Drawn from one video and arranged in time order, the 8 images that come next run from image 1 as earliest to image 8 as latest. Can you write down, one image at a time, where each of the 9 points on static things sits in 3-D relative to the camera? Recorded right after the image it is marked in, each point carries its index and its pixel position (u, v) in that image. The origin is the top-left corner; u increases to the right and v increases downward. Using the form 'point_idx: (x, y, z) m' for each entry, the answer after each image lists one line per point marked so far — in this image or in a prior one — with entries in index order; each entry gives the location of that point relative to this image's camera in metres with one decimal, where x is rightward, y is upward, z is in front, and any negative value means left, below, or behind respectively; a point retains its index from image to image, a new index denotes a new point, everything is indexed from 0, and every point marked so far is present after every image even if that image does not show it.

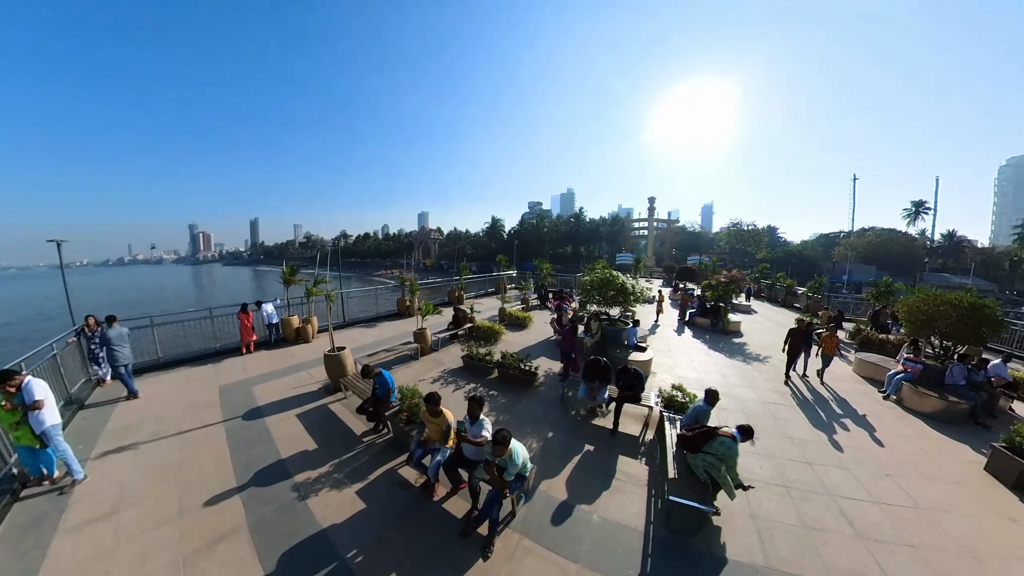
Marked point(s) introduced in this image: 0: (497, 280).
0: (-1.0, +0.3, +18.4) m
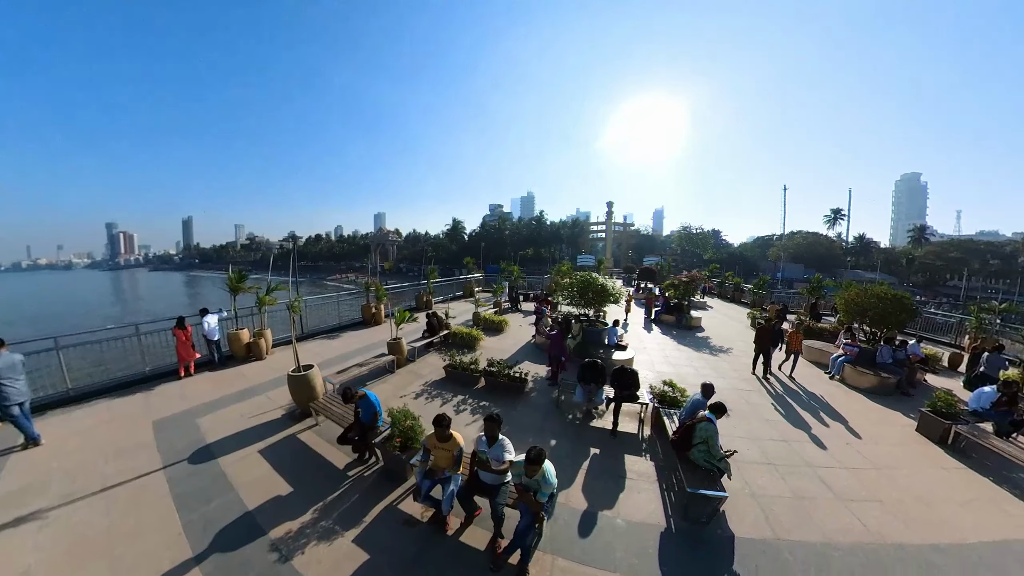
0: (-2.6, +0.2, +18.1) m
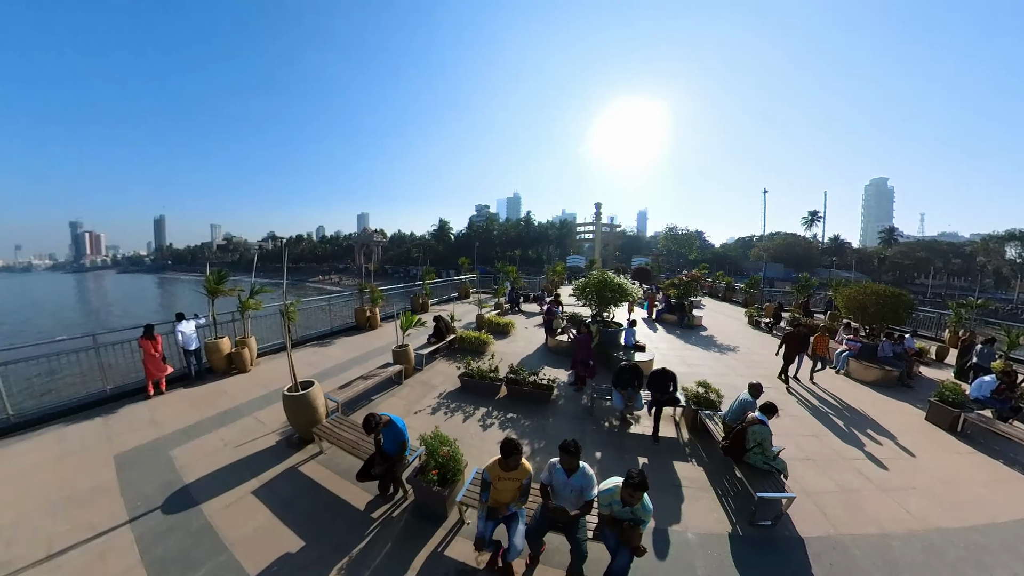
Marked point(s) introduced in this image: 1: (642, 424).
0: (-2.7, +0.2, +17.7) m
1: (+2.0, -2.0, +4.9) m
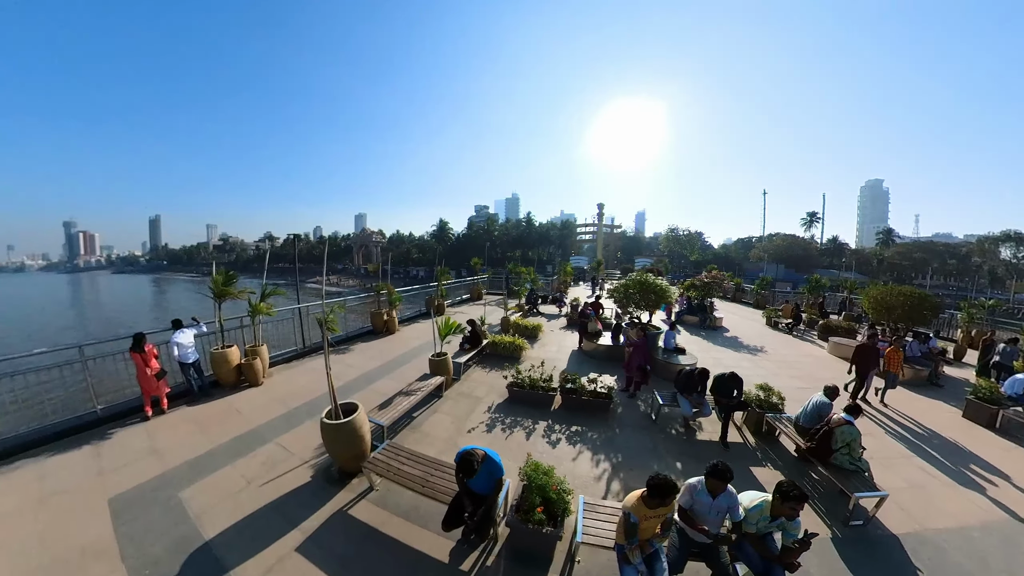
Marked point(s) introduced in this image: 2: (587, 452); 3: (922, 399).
0: (-2.0, +0.1, +17.6) m
1: (+2.8, -2.0, +4.8) m
2: (+1.0, -2.0, +4.1) m
3: (+9.5, -2.6, +8.1) m
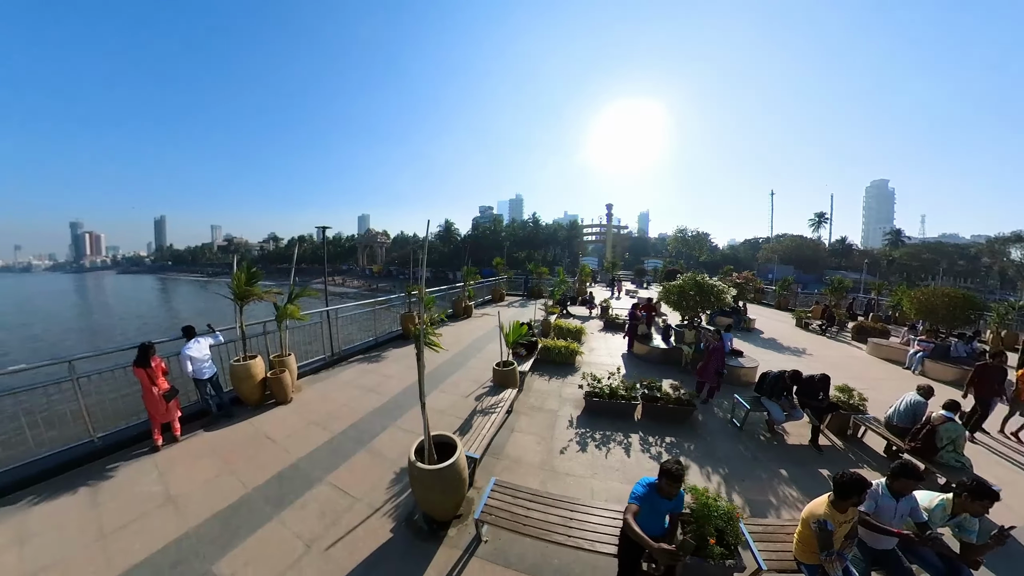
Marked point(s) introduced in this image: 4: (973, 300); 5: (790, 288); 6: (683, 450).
0: (-0.8, +0.1, +17.6) m
1: (+3.9, -2.1, +4.8) m
2: (+2.1, -2.0, +4.0) m
3: (+10.6, -2.6, +7.9) m
4: (+13.7, -0.5, +10.1) m
5: (+16.3, -0.1, +19.8) m
6: (+2.1, -2.0, +4.2) m
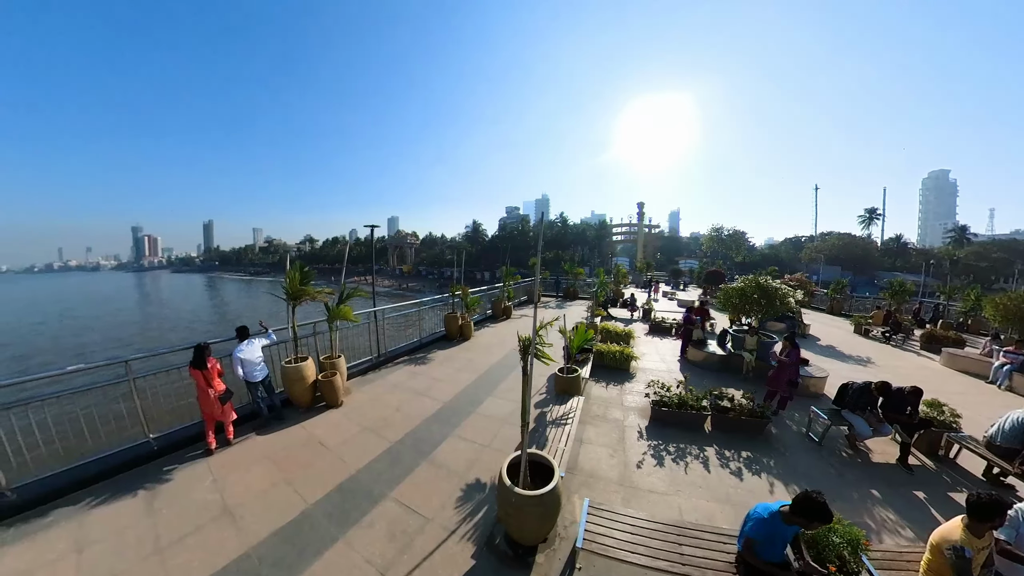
0: (+1.1, 0.0, +17.7) m
1: (+4.8, -2.2, +4.5) m
2: (+2.9, -2.1, +3.9) m
3: (+11.7, -2.8, +7.2) m
4: (+14.9, -0.7, +9.1) m
5: (+18.2, -0.2, +18.5) m
6: (+2.9, -2.1, +4.1) m
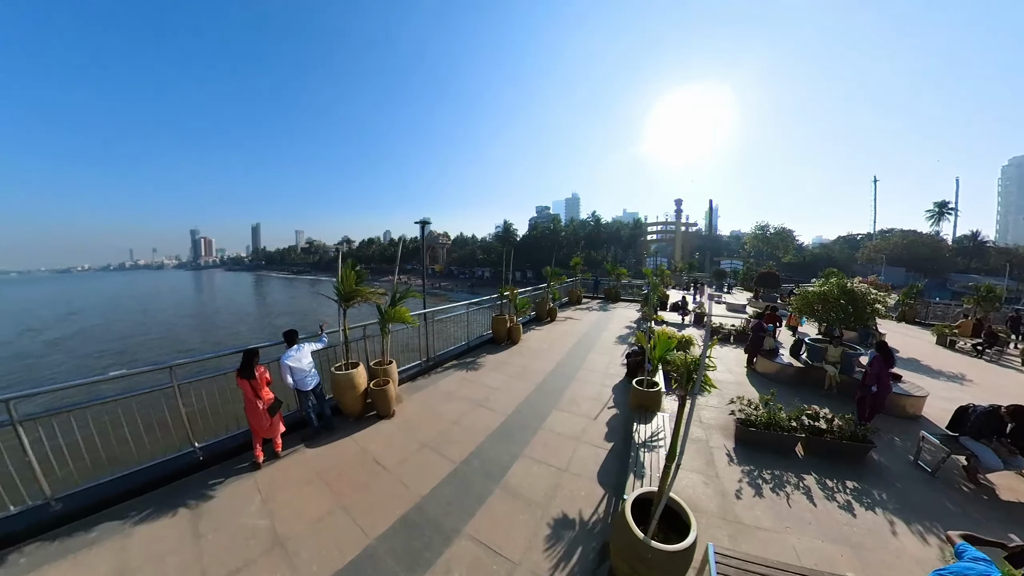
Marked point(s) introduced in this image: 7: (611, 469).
0: (+3.2, -0.1, +17.4) m
1: (+5.8, -2.3, +4.0) m
2: (+3.8, -2.3, +3.5) m
3: (+12.9, -3.0, +6.1) m
4: (+16.3, -0.9, +7.7) m
5: (+20.3, -0.5, +16.8) m
6: (+3.9, -2.2, +3.7) m
7: (+1.0, -1.9, +3.5) m
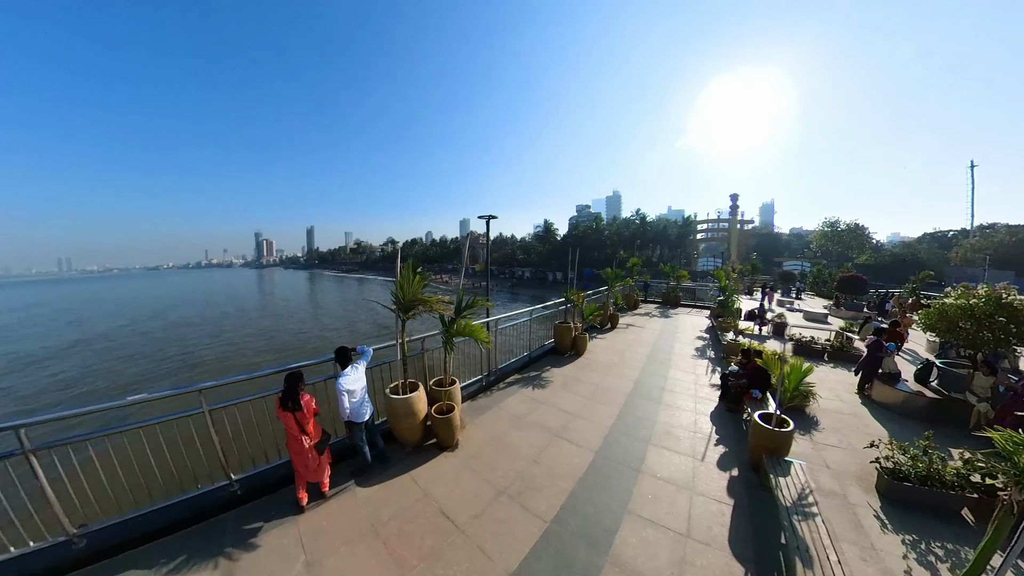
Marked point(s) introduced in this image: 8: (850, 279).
0: (+5.7, -0.4, +16.6) m
1: (+6.8, -2.7, +2.9) m
2: (+4.8, -2.6, +2.7) m
3: (+14.1, -3.4, +4.2) m
4: (+17.6, -1.3, +5.5) m
5: (+22.7, -0.9, +14.1) m
6: (+4.9, -2.5, +2.9) m
7: (+2.0, -2.2, +3.0) m
8: (+18.4, +0.4, +19.4) m
